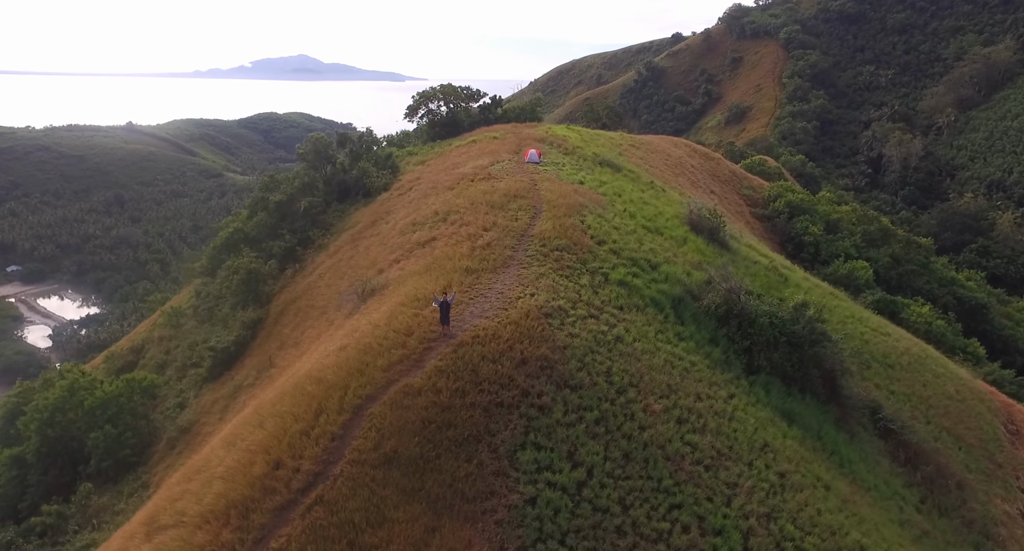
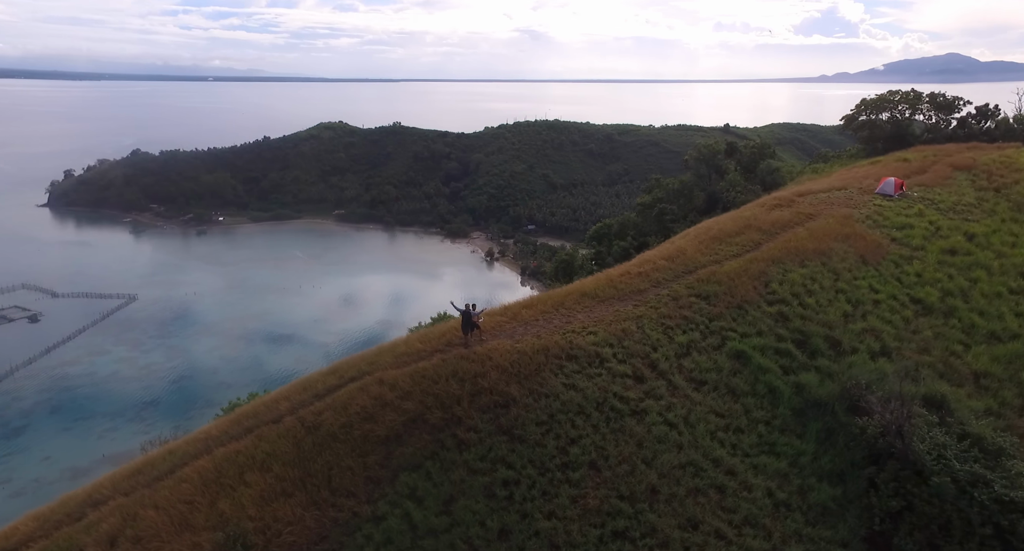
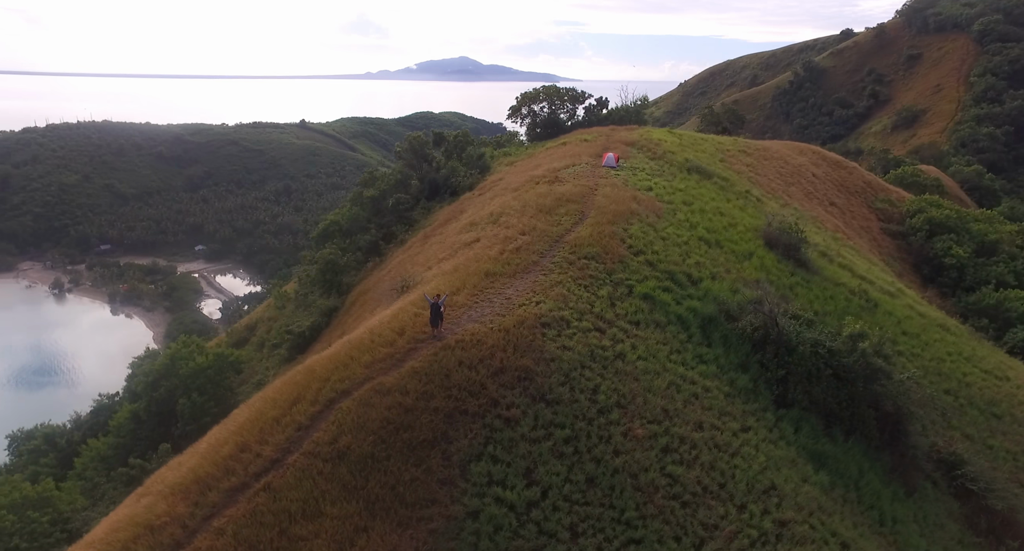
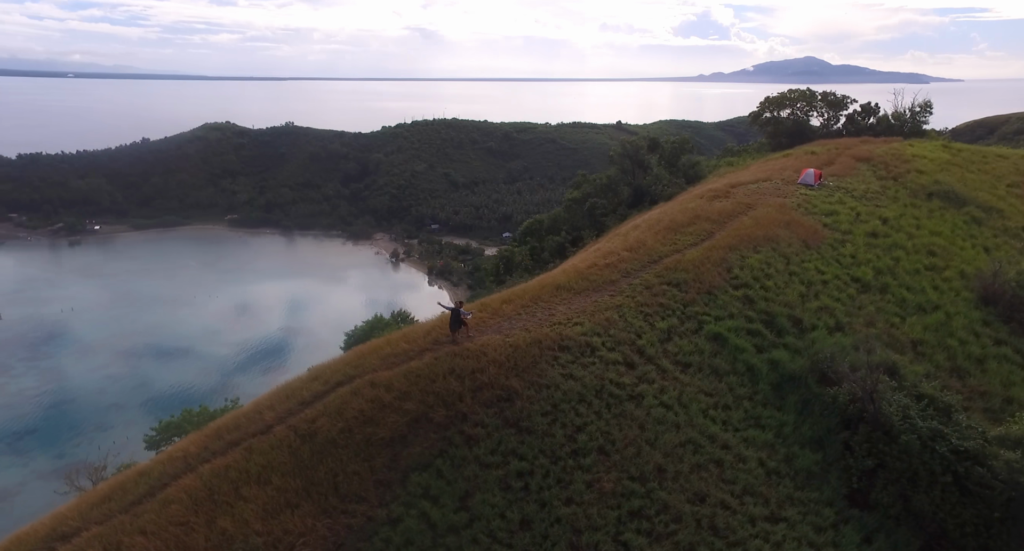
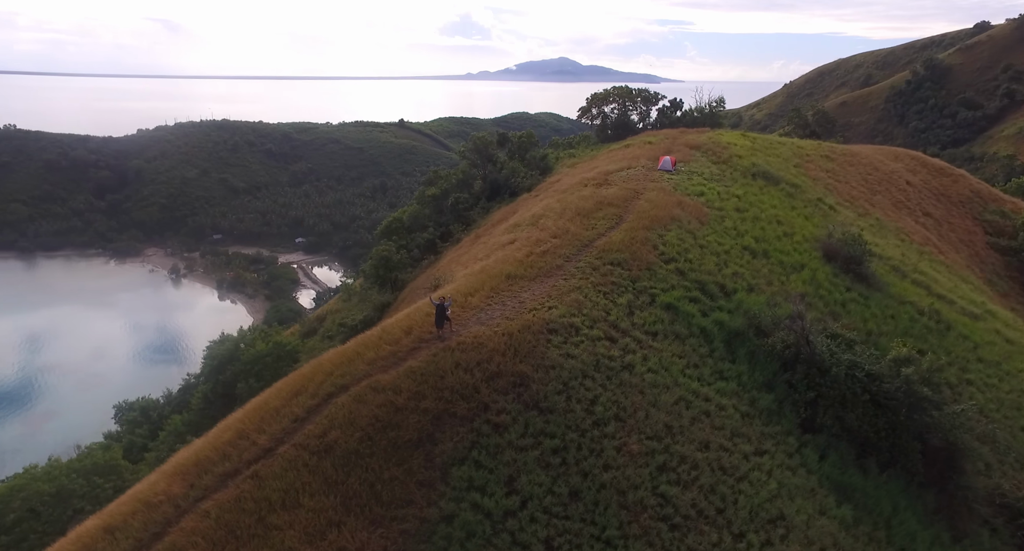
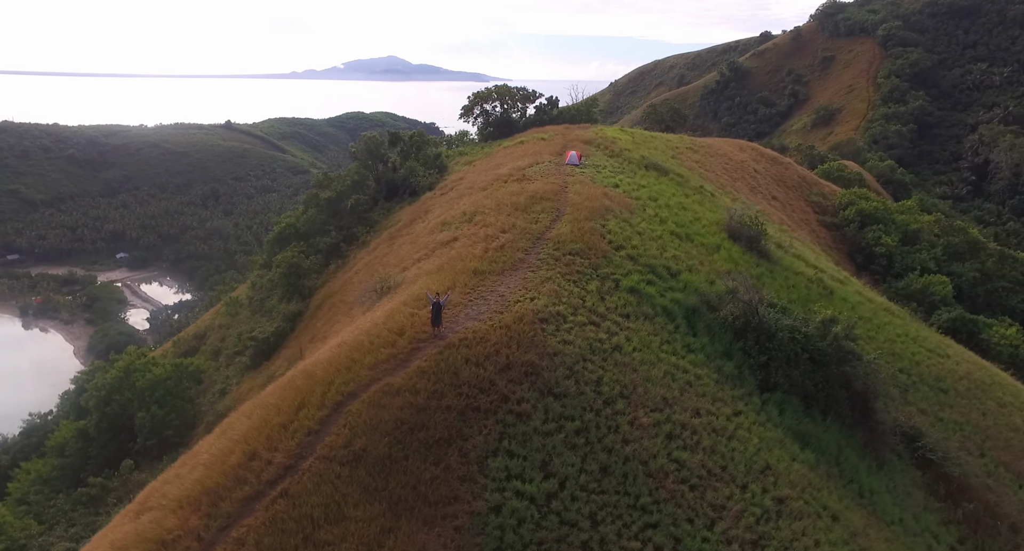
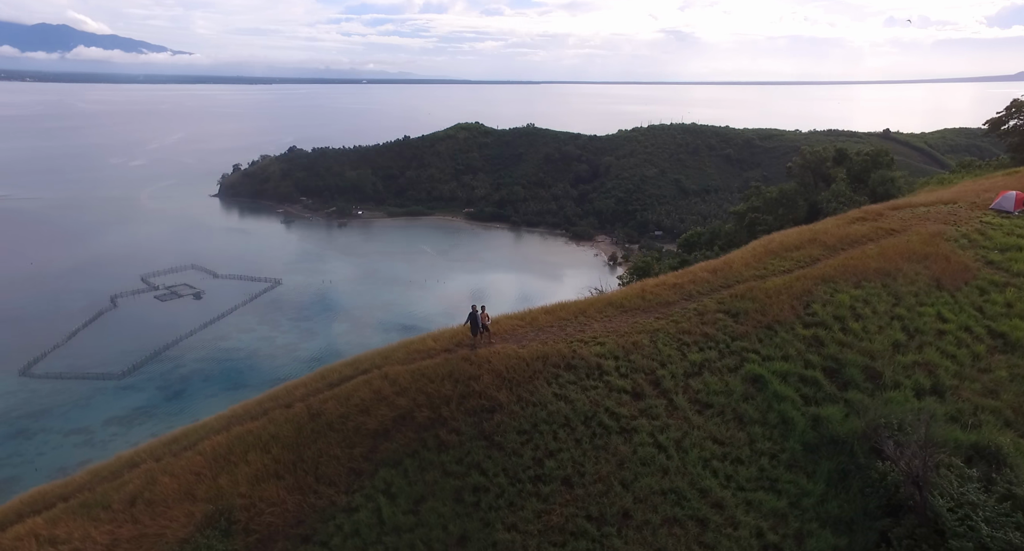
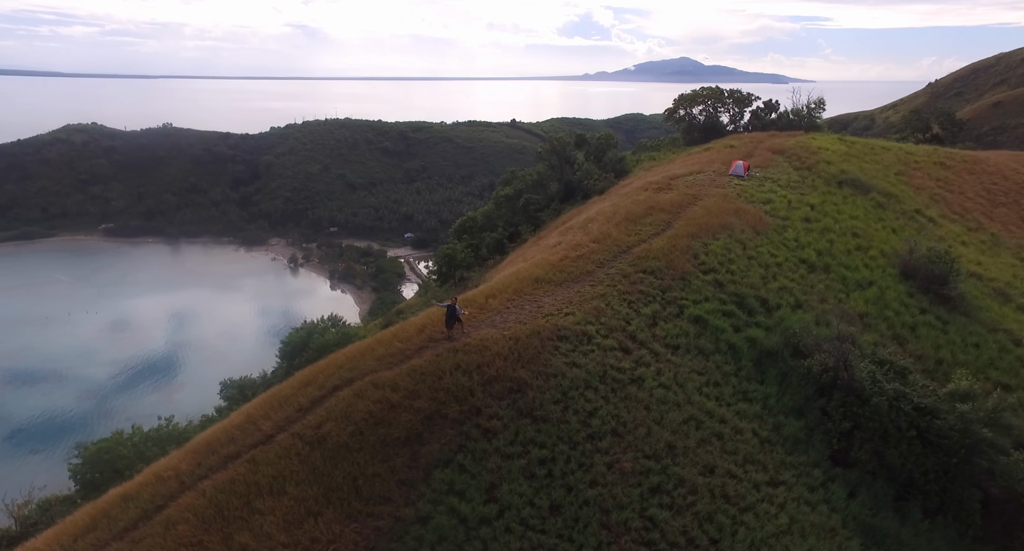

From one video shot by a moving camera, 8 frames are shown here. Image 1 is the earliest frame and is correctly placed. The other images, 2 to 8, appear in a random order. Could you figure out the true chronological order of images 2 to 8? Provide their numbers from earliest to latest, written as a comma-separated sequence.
6, 3, 5, 8, 4, 2, 7
